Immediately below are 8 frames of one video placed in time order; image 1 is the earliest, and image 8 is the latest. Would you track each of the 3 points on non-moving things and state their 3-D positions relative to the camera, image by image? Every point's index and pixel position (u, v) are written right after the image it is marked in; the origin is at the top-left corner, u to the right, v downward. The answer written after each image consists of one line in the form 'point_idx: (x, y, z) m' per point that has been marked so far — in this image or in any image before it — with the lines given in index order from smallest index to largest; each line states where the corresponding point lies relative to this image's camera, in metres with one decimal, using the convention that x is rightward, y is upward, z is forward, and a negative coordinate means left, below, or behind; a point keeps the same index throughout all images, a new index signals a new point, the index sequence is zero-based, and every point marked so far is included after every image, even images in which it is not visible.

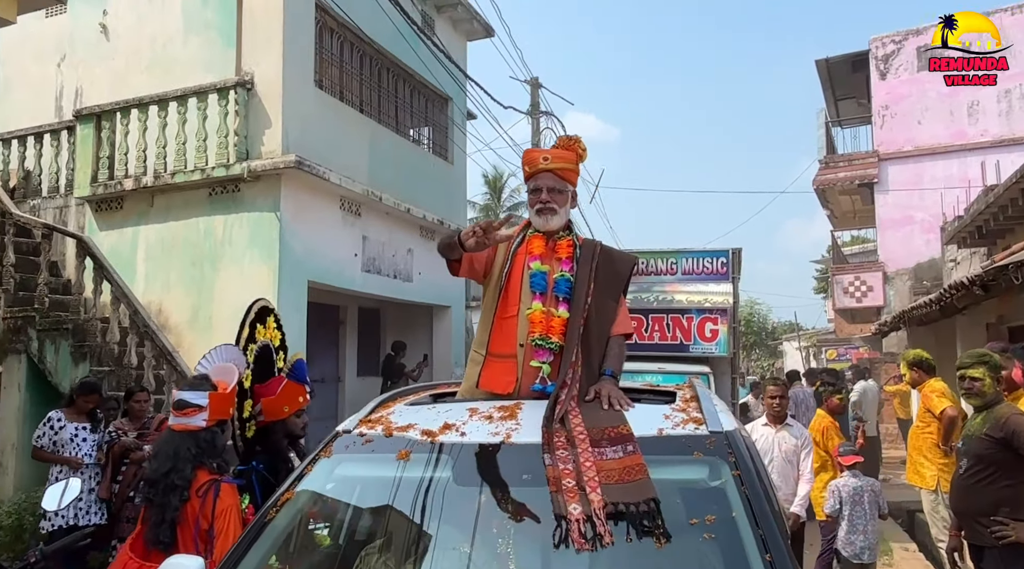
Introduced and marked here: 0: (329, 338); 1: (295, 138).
0: (-2.3, -0.7, +10.1) m
1: (-2.1, +1.4, +7.5) m
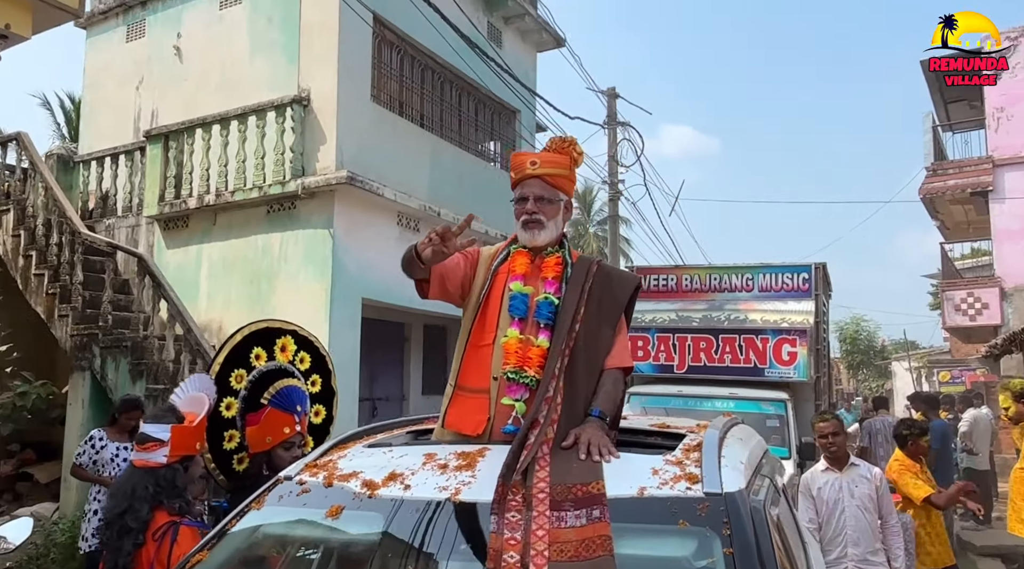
0: (-1.5, -0.9, +9.9) m
1: (-1.5, +1.2, +7.4) m
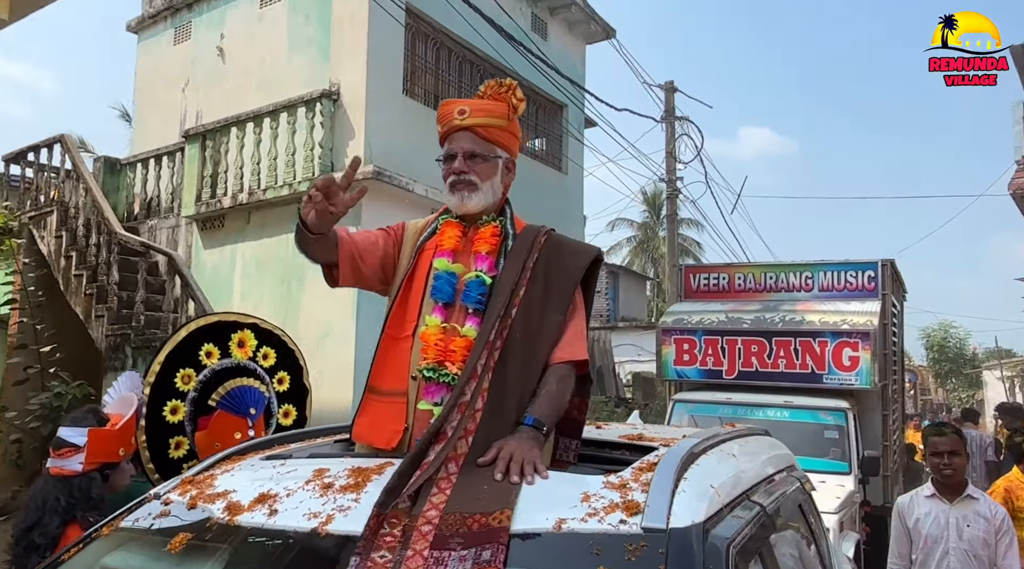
0: (-0.9, -0.9, +9.6) m
1: (-1.2, +1.2, +7.2) m
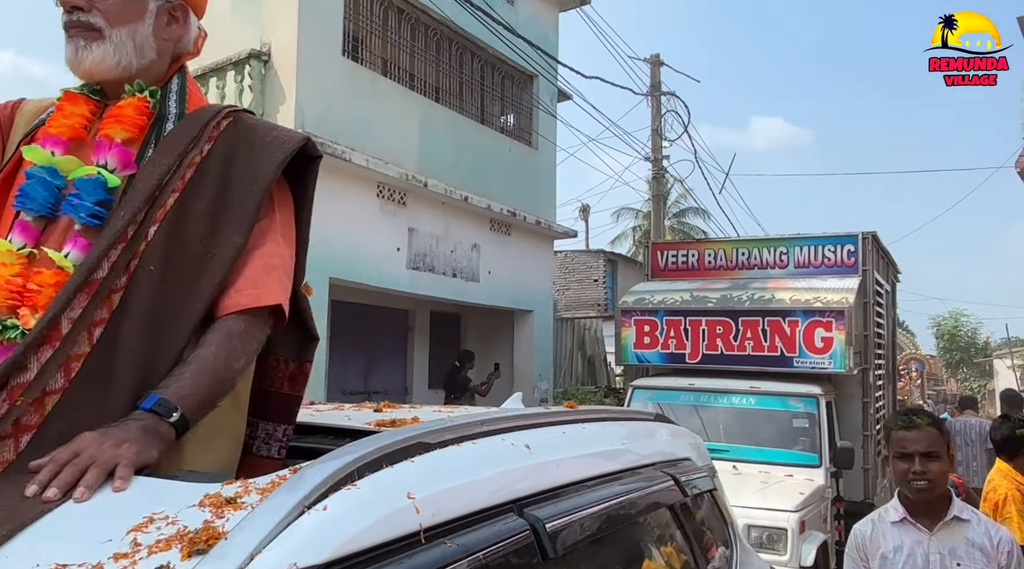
0: (-1.3, -0.7, +9.1) m
1: (-1.6, +1.4, +6.6) m
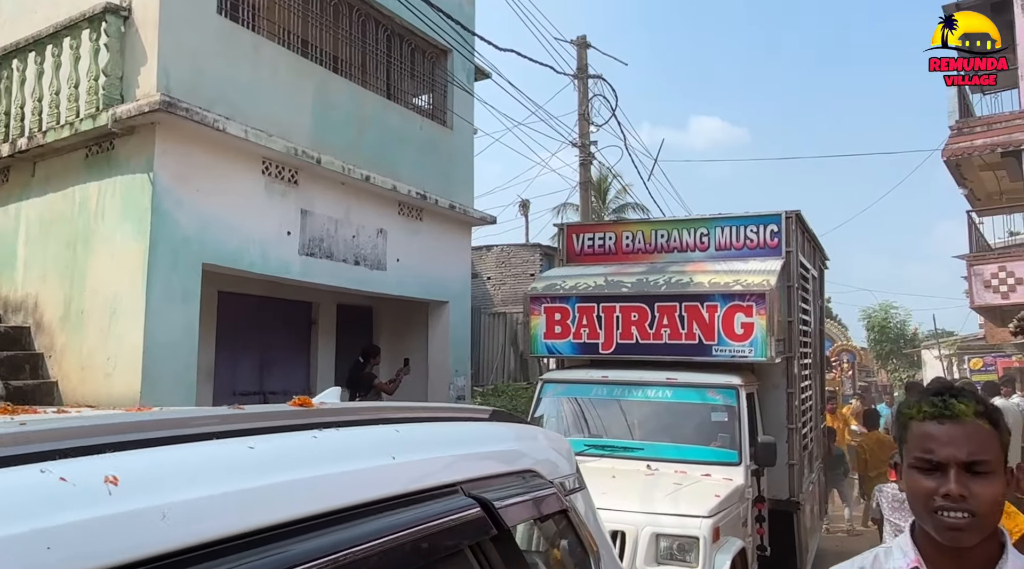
0: (-2.3, -0.6, +8.3) m
1: (-2.4, +1.5, +5.8) m
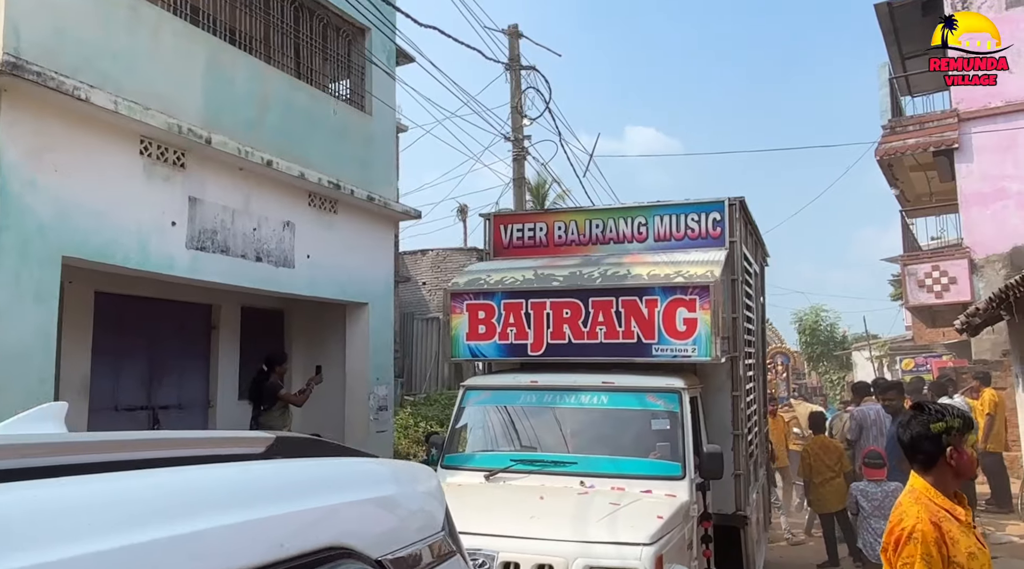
0: (-3.0, -0.6, +7.5) m
1: (-3.0, +1.5, +5.0) m
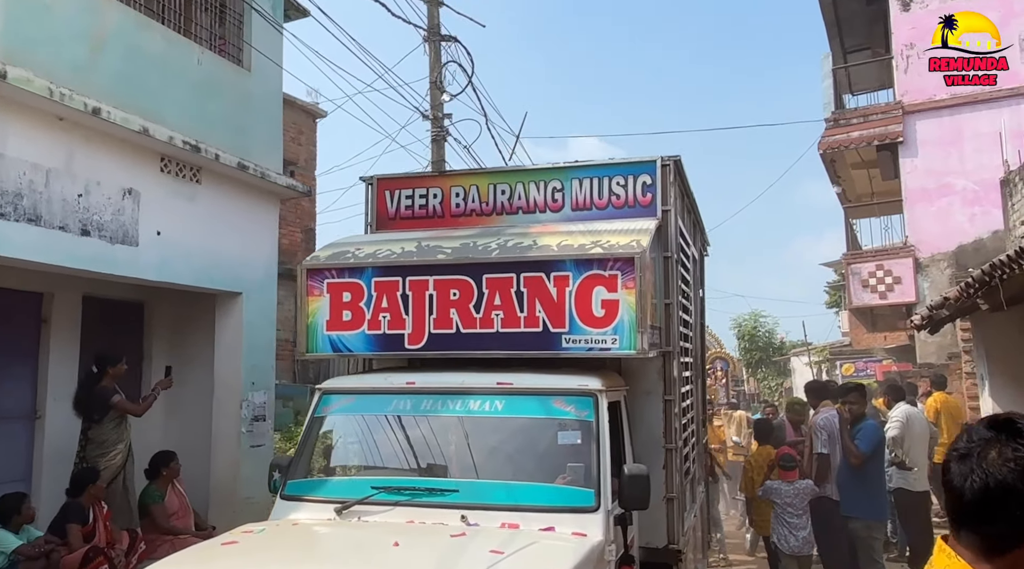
0: (-3.8, -0.4, +6.1) m
1: (-3.6, +1.7, +3.6) m
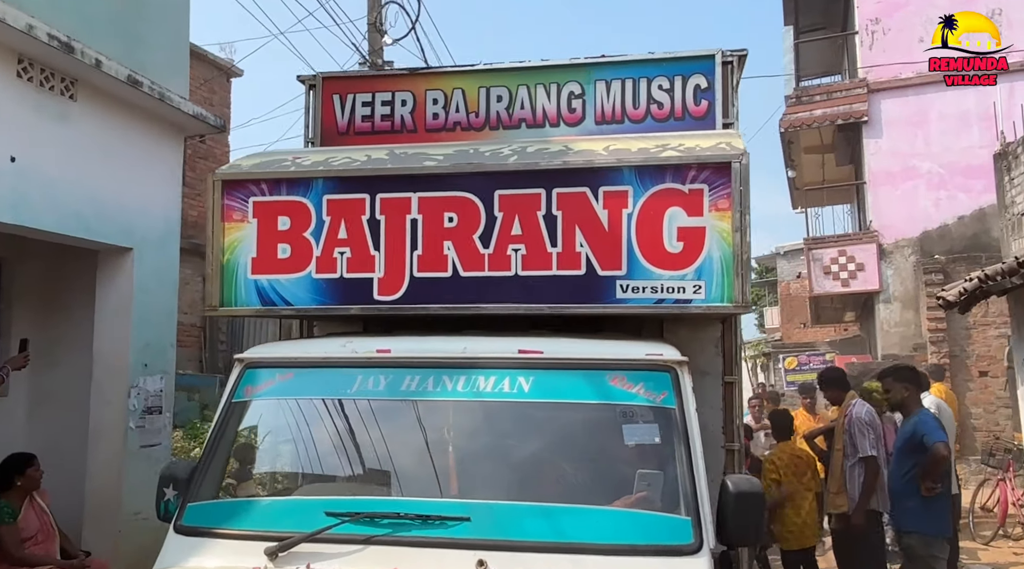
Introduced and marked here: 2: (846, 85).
0: (-3.9, -0.1, +4.4) m
1: (-3.4, +2.0, +1.9) m
2: (+5.5, +3.3, +13.0) m
